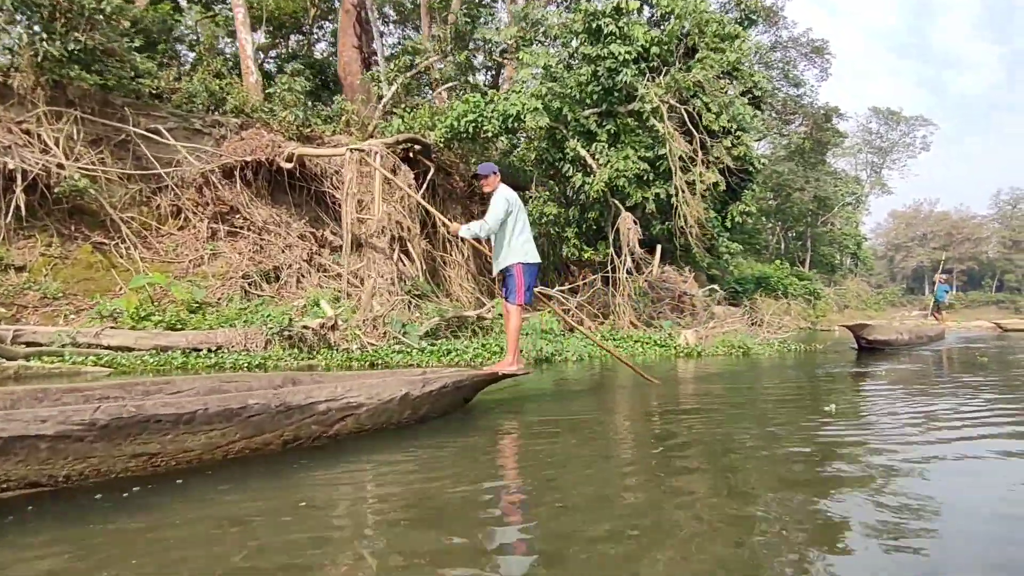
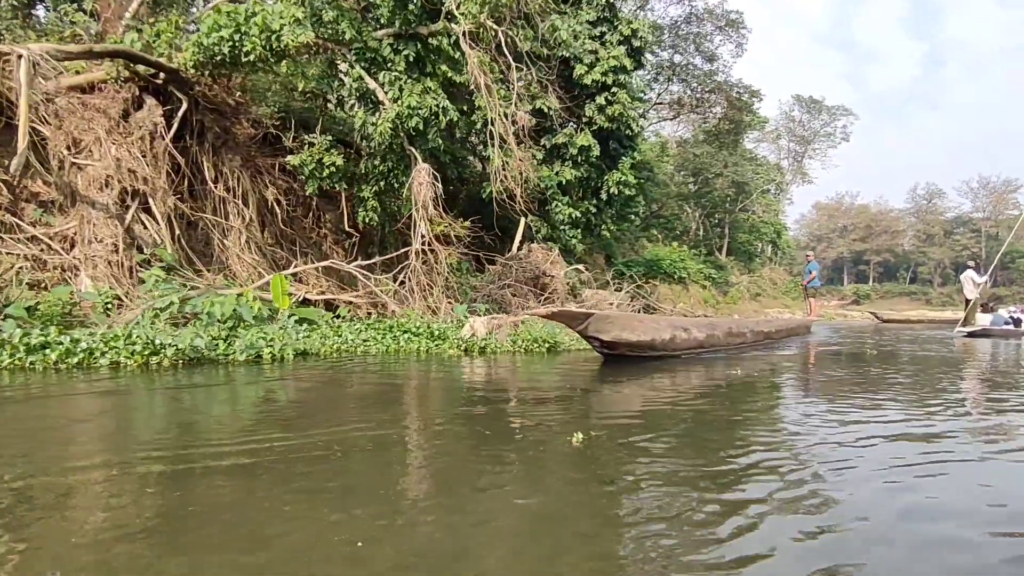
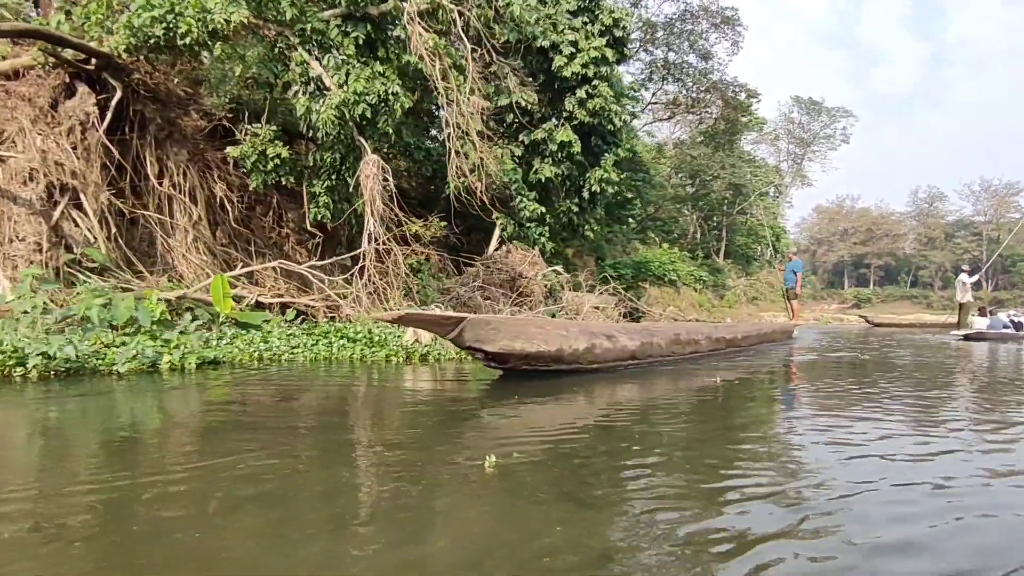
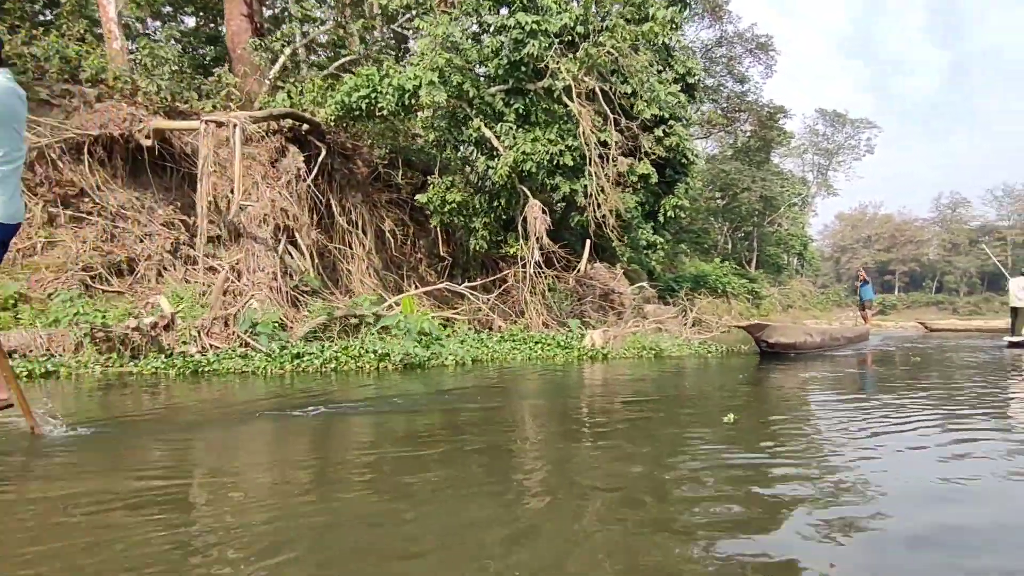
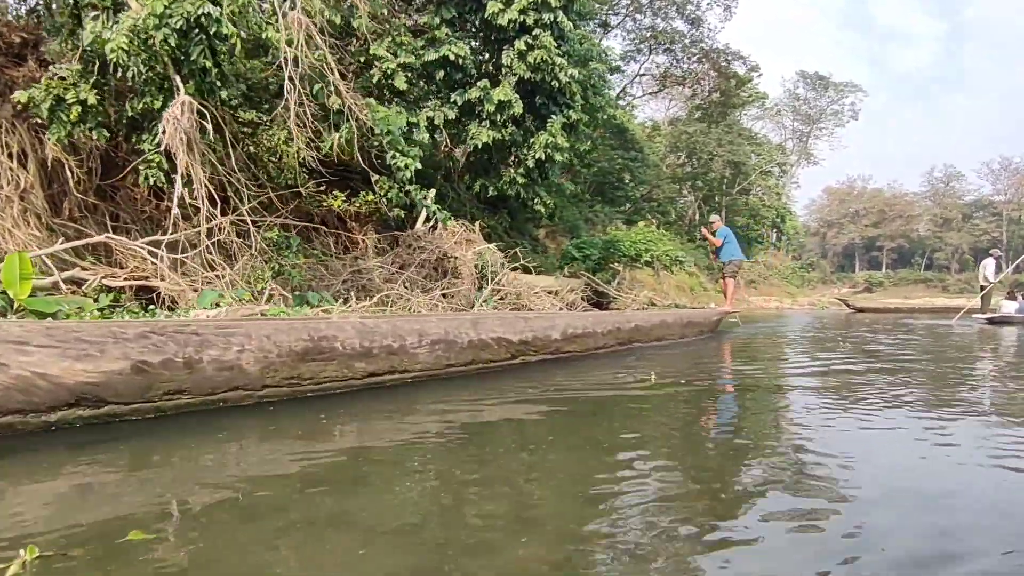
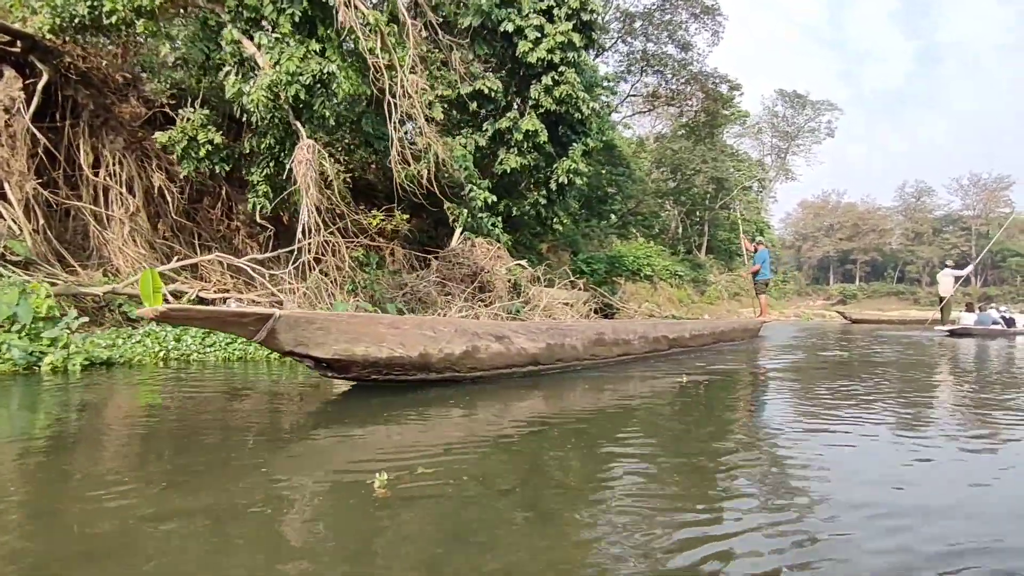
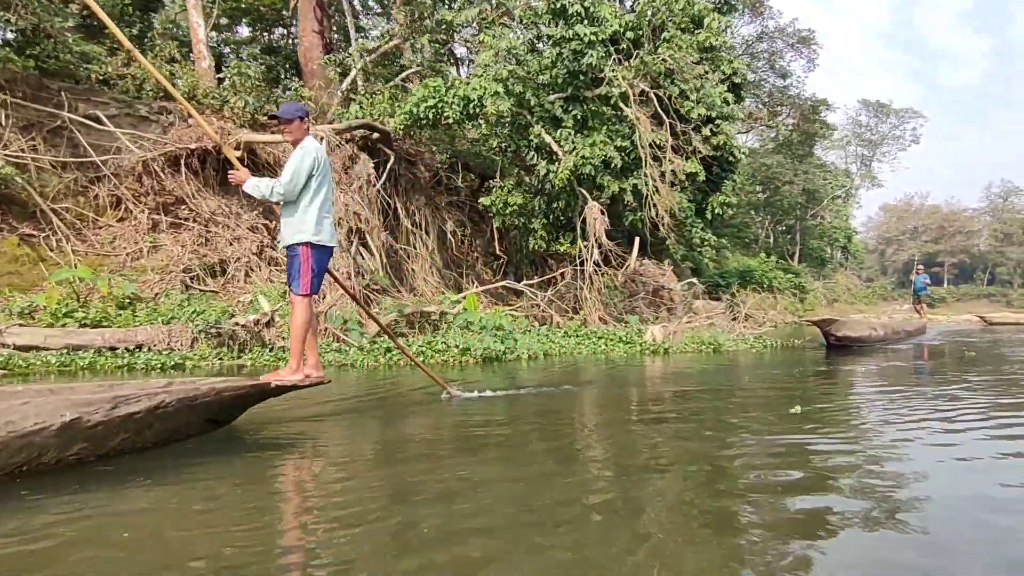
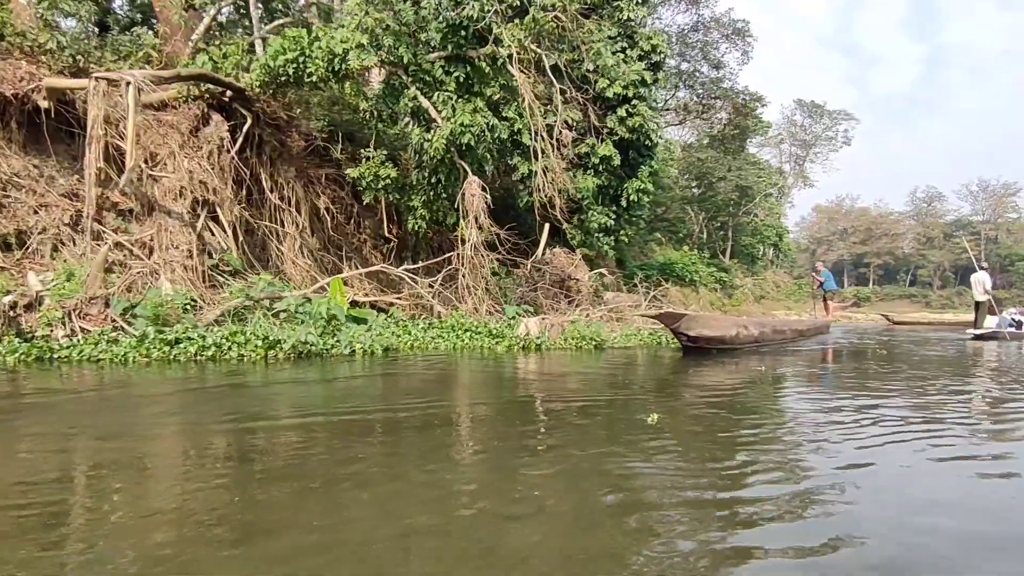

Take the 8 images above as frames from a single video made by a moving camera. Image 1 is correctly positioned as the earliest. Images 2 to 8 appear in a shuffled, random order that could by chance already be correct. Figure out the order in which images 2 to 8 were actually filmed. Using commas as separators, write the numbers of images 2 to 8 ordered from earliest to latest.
7, 4, 8, 2, 3, 6, 5
